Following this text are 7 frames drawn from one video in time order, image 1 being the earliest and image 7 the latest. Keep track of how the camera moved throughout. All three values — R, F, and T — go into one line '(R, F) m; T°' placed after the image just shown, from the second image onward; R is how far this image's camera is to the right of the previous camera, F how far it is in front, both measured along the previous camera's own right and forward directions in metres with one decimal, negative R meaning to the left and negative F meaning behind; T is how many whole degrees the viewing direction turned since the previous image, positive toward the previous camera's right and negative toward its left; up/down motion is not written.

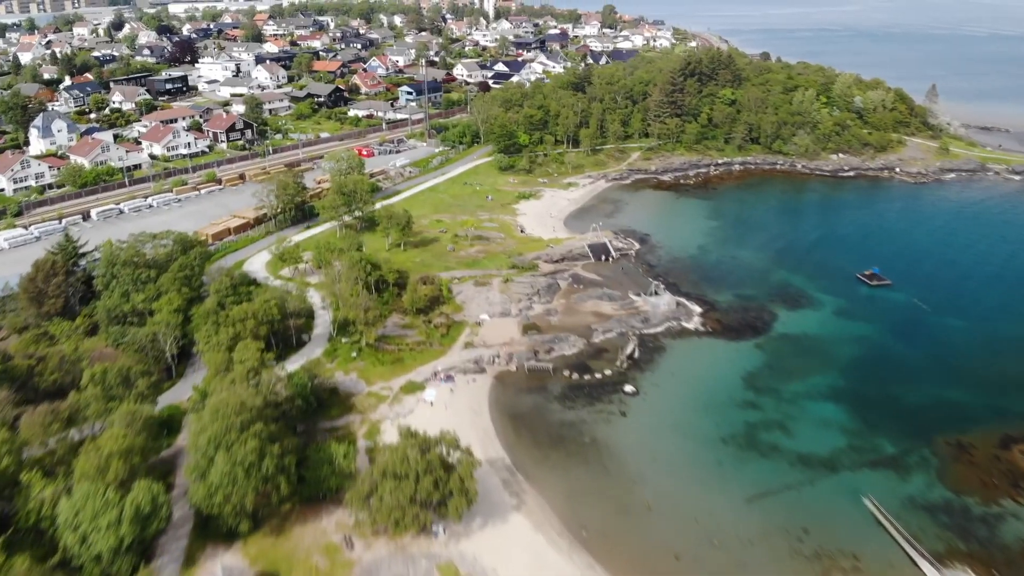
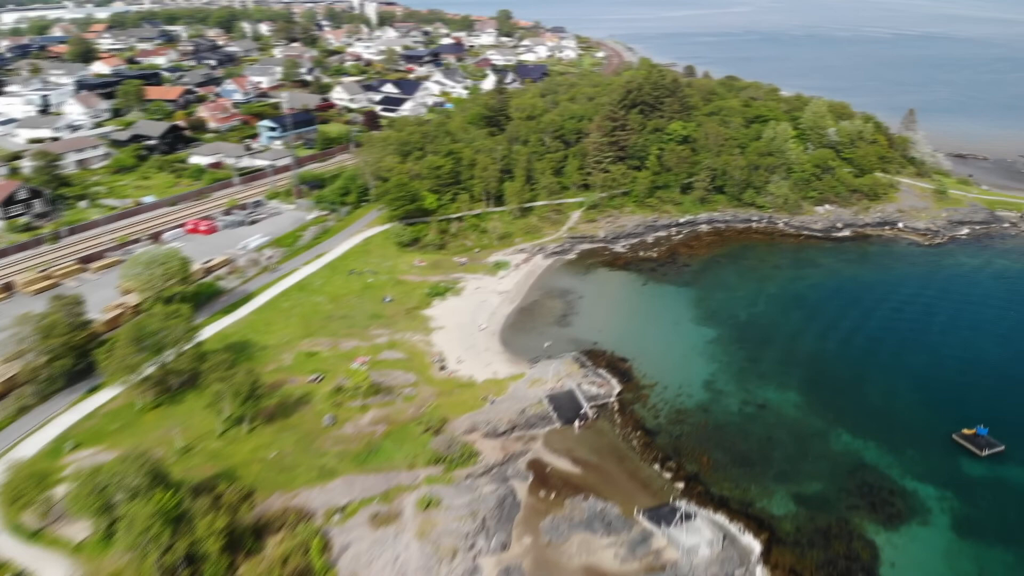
(-0.5, +14.1) m; +7°
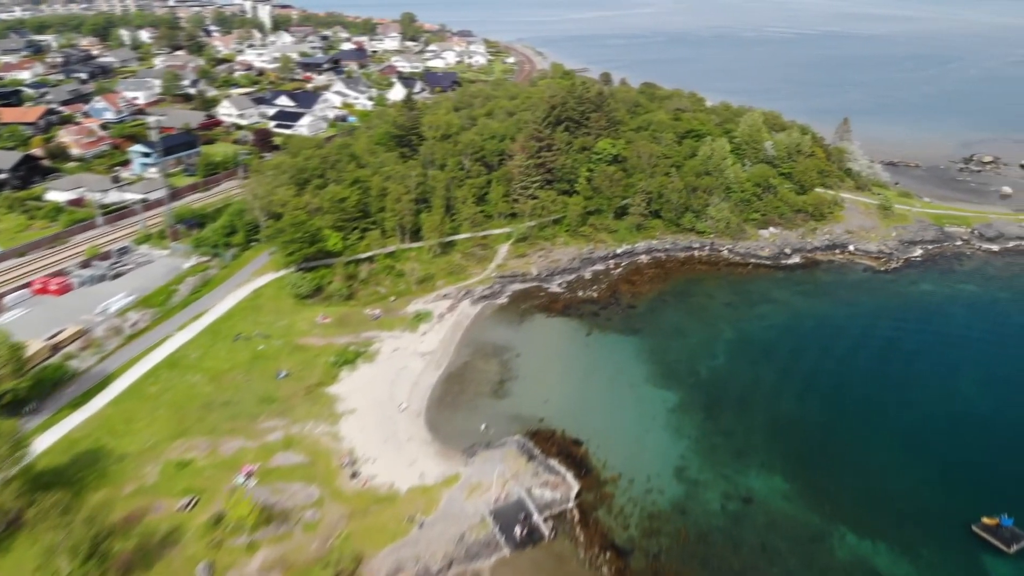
(-0.3, +5.3) m; +6°
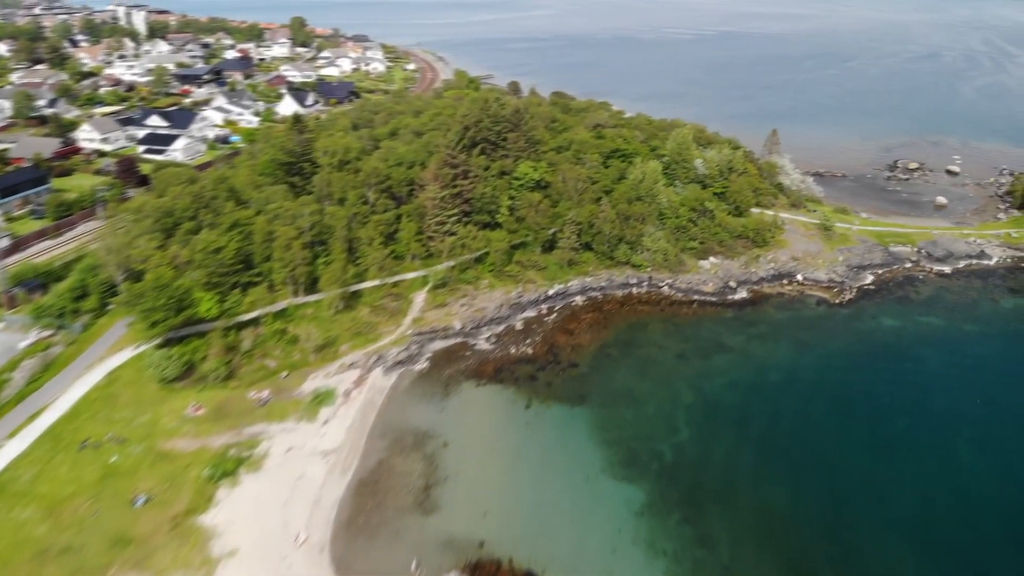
(-0.3, +5.2) m; +6°
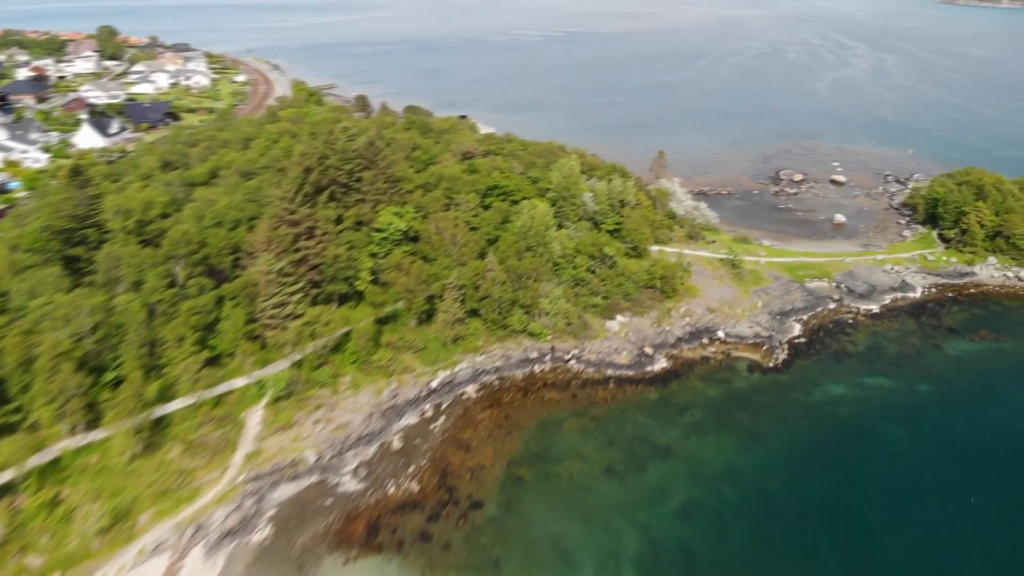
(-0.2, +7.4) m; +10°
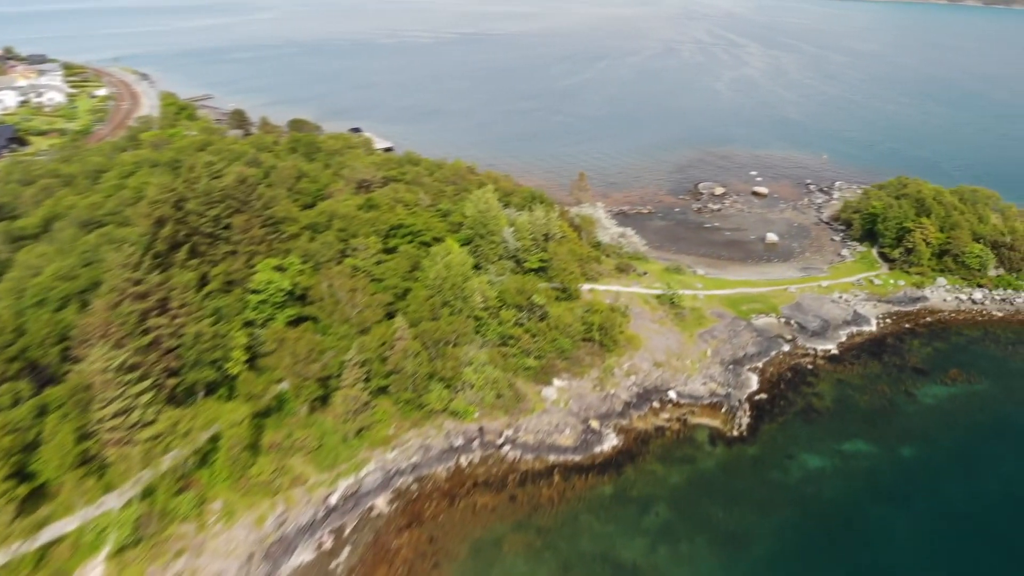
(-0.3, +5.2) m; +7°
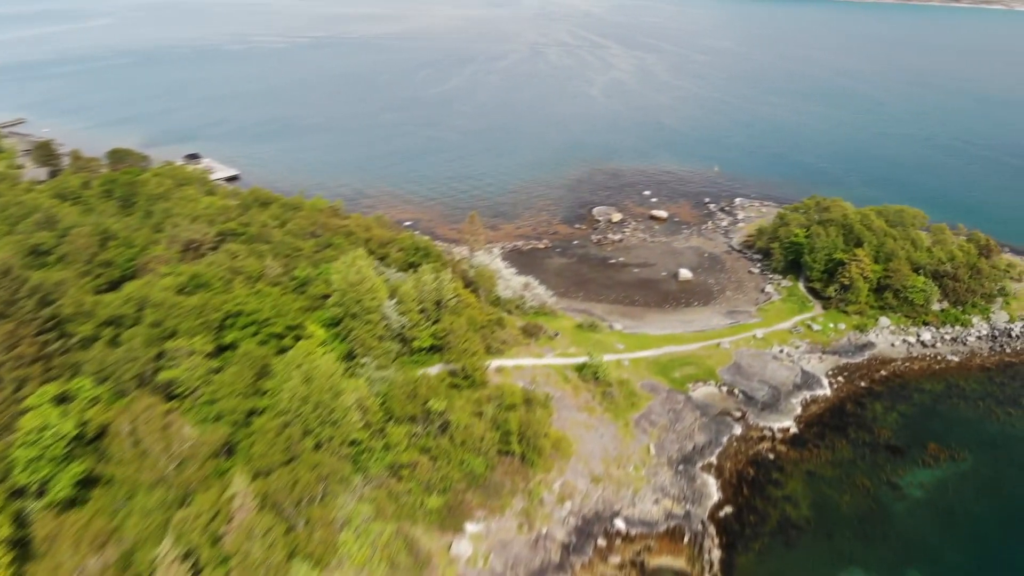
(-0.2, +6.8) m; +9°
